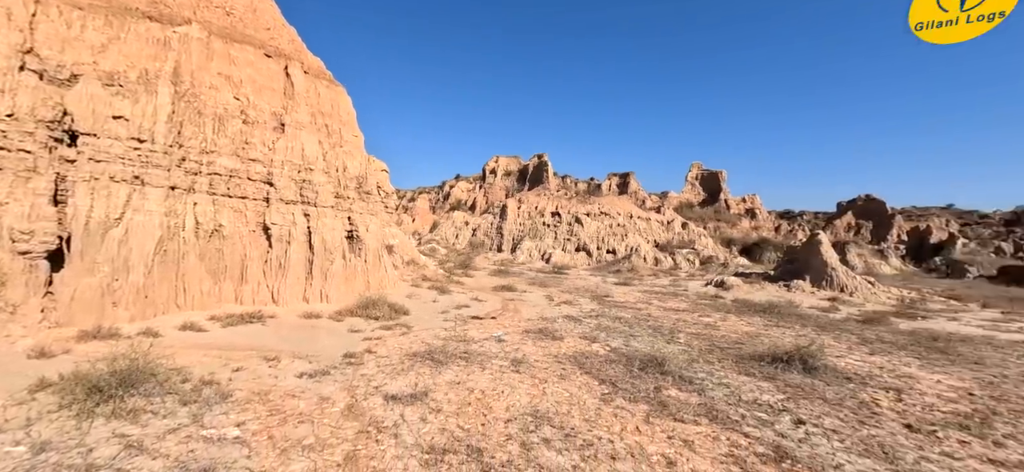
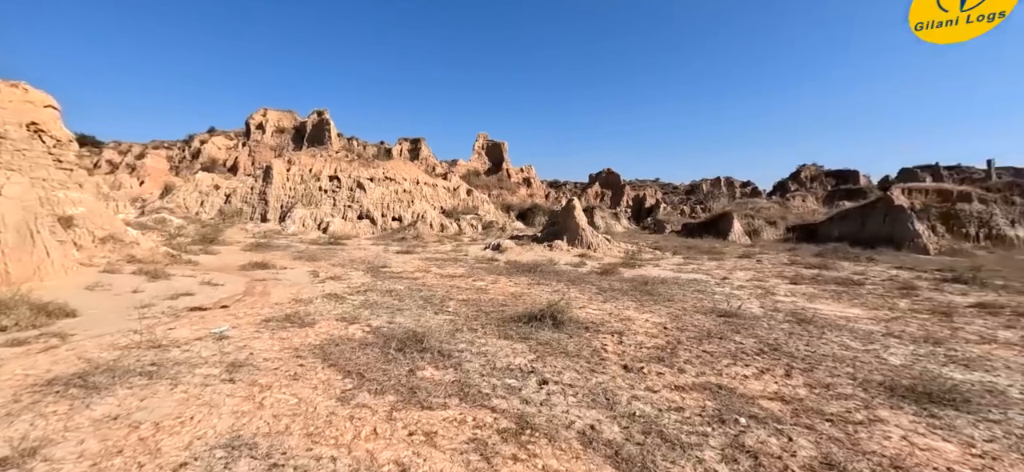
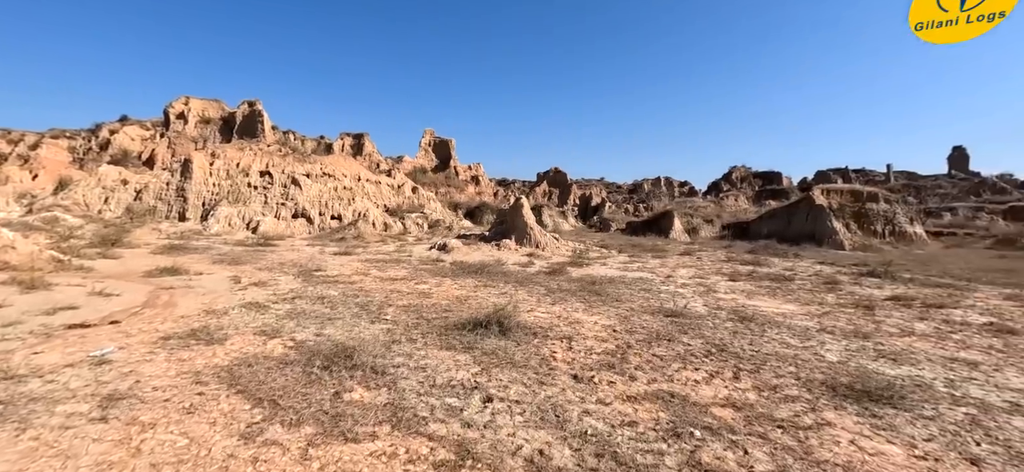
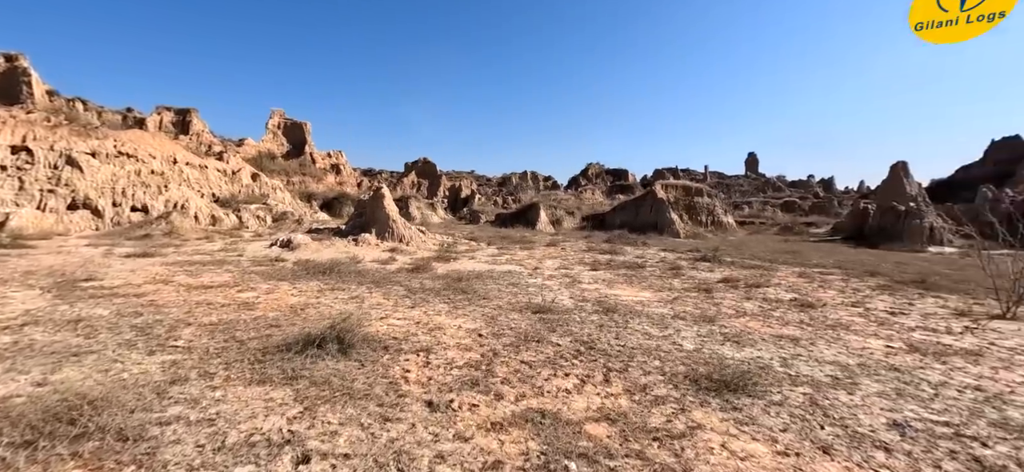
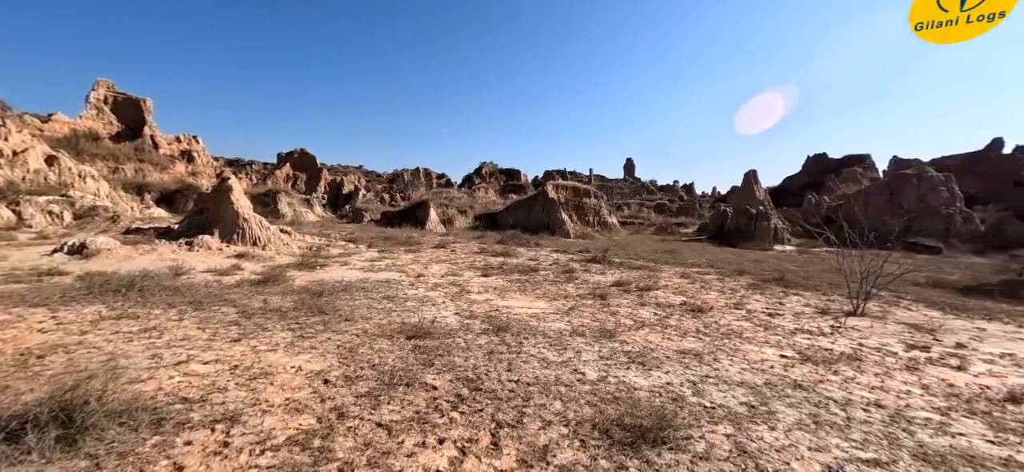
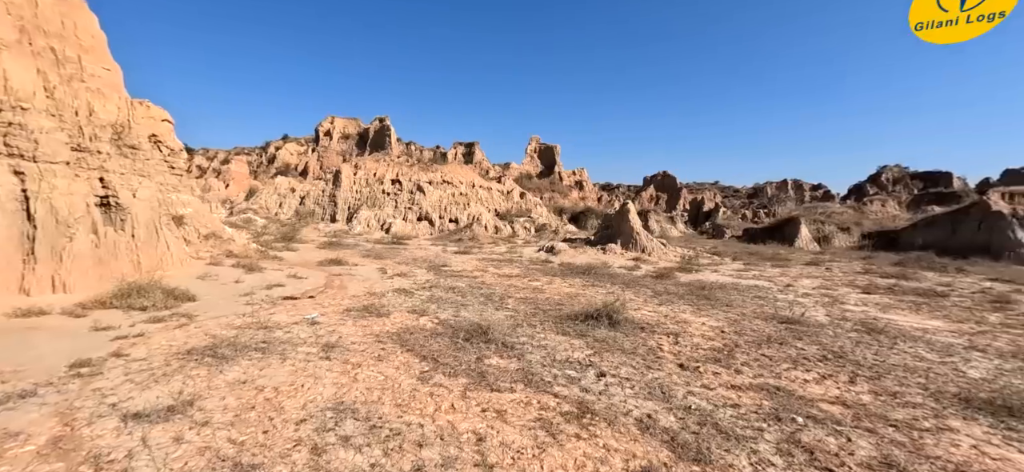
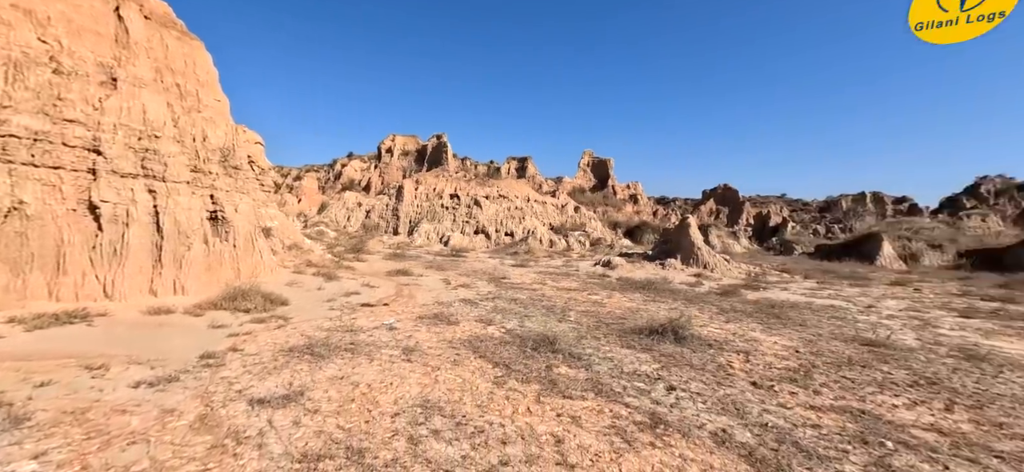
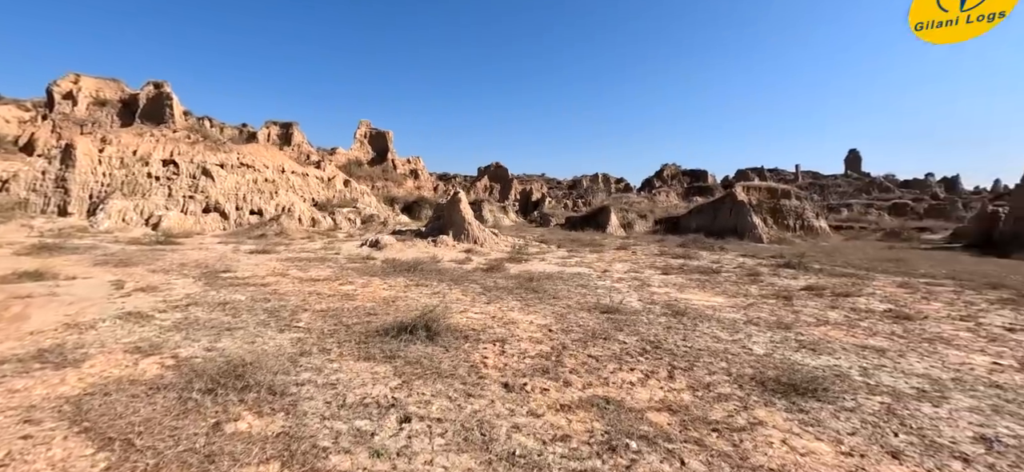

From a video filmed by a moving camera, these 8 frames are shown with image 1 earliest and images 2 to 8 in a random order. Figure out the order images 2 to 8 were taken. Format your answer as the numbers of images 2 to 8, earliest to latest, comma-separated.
7, 6, 2, 3, 8, 4, 5
